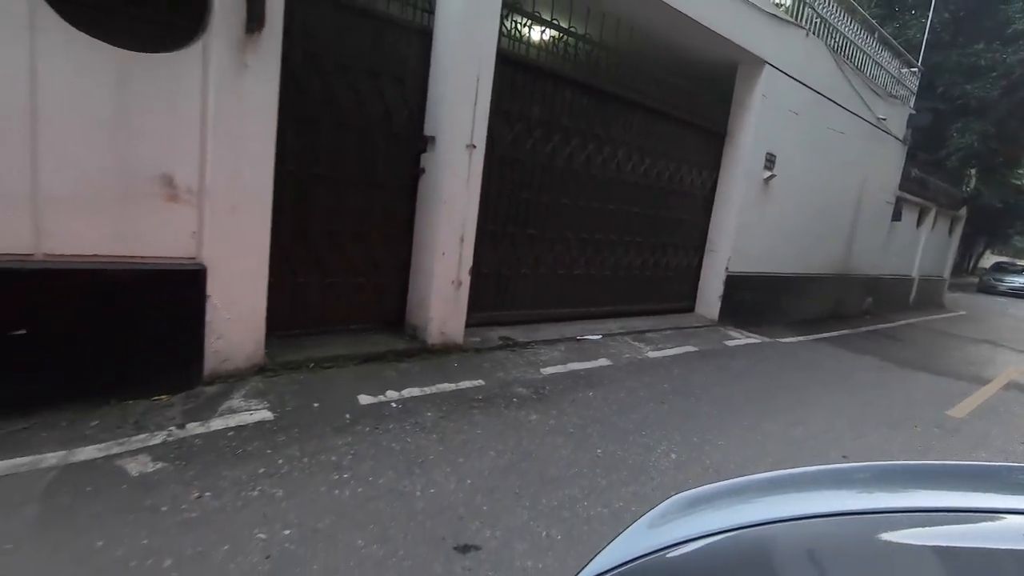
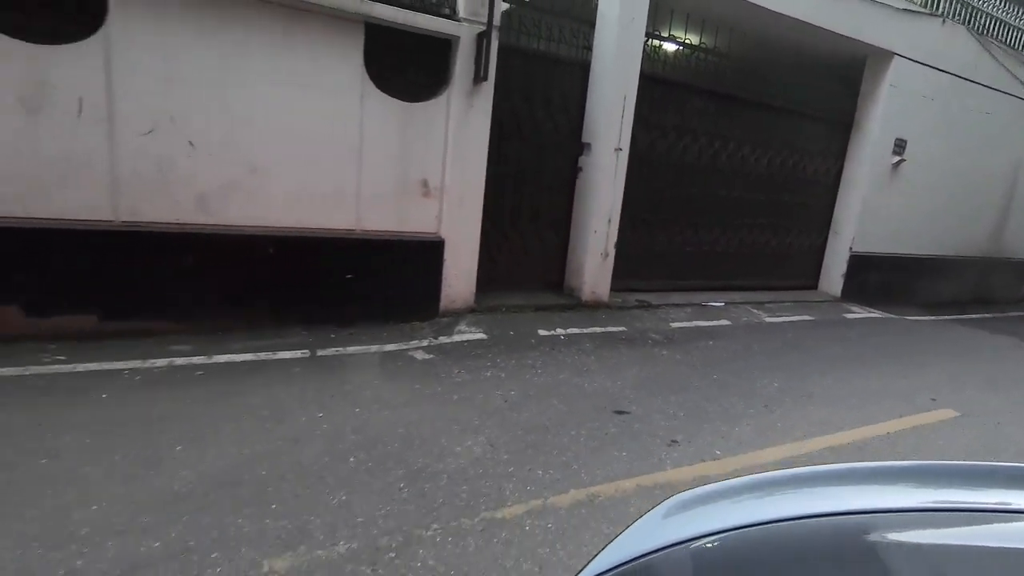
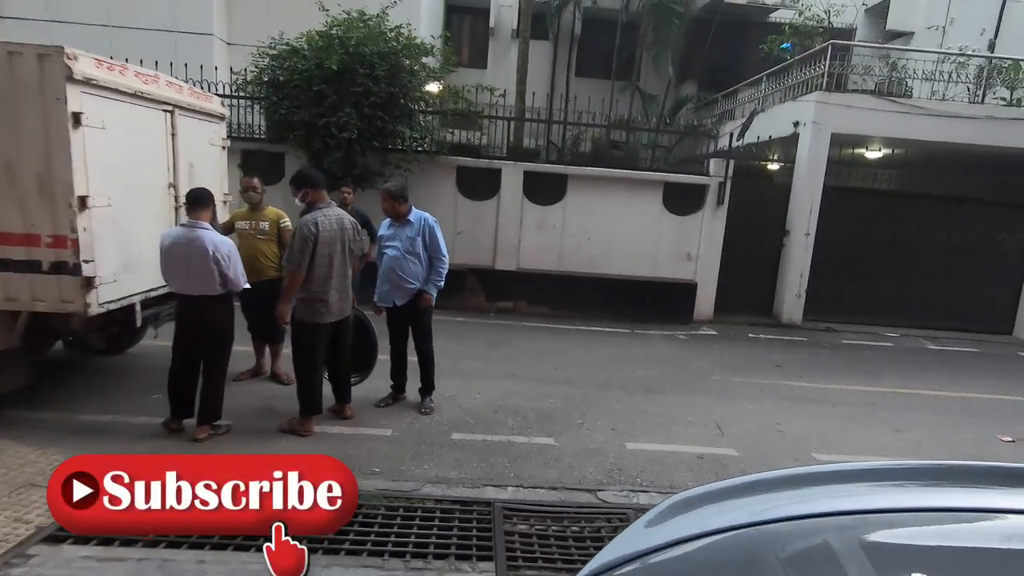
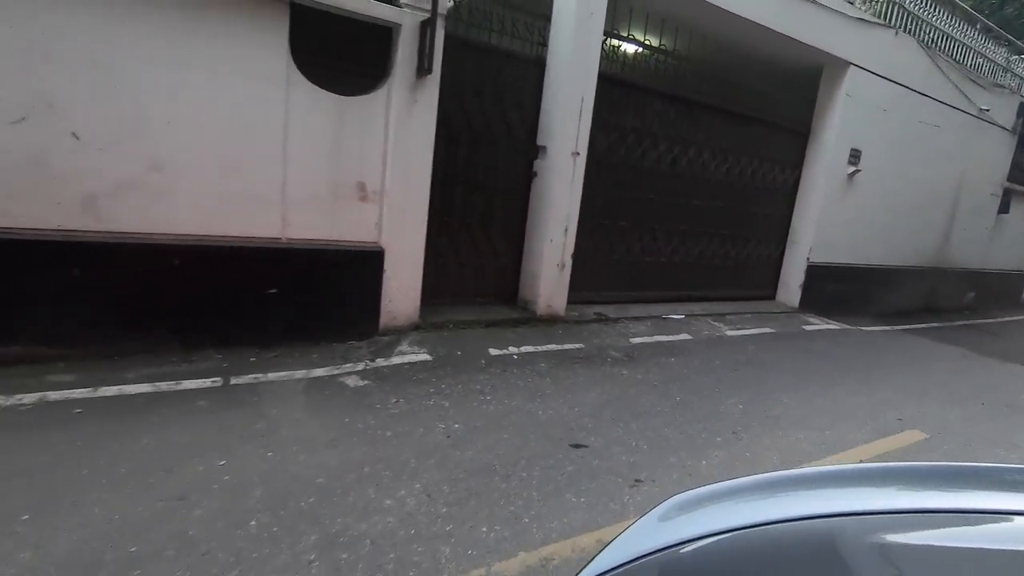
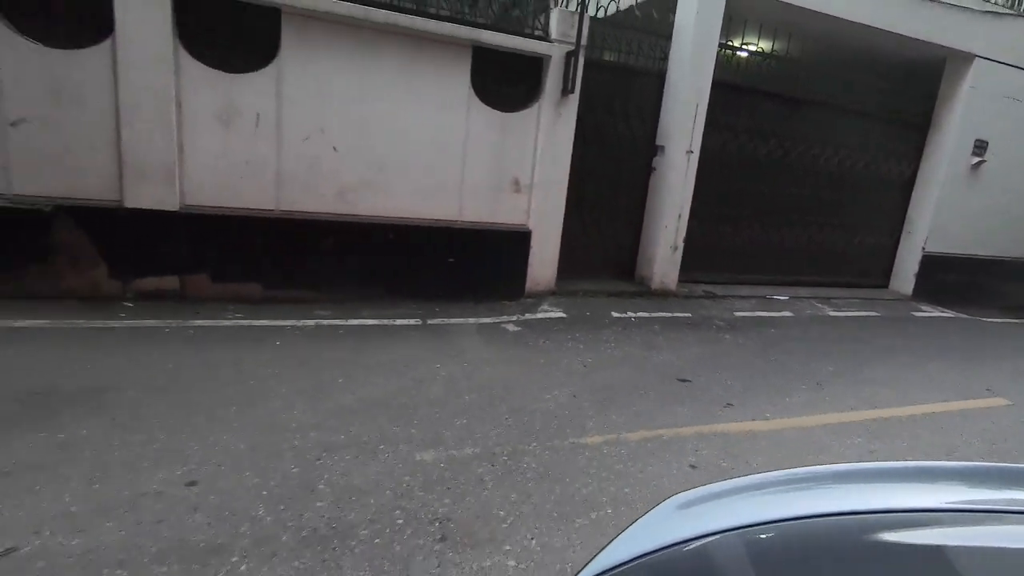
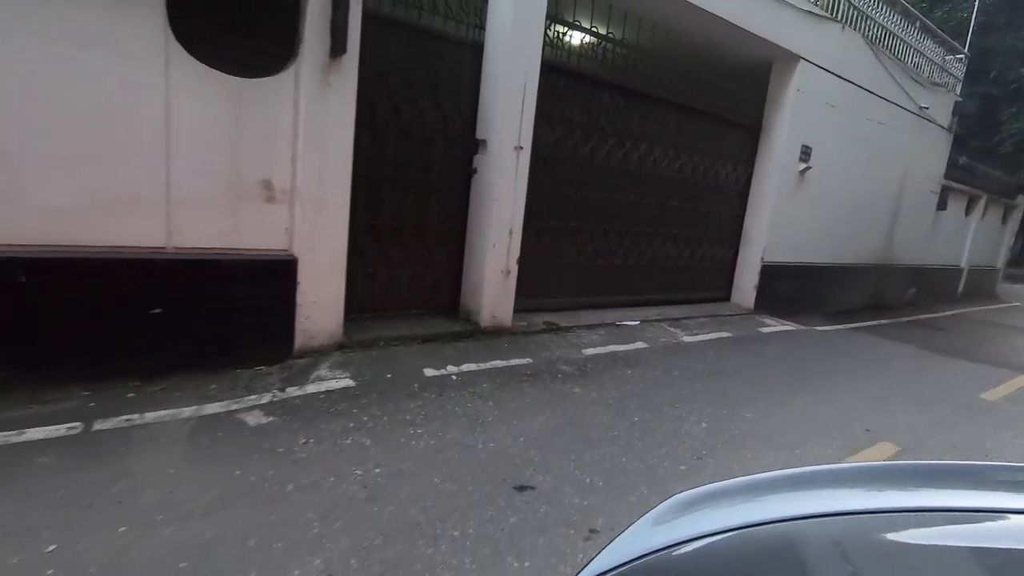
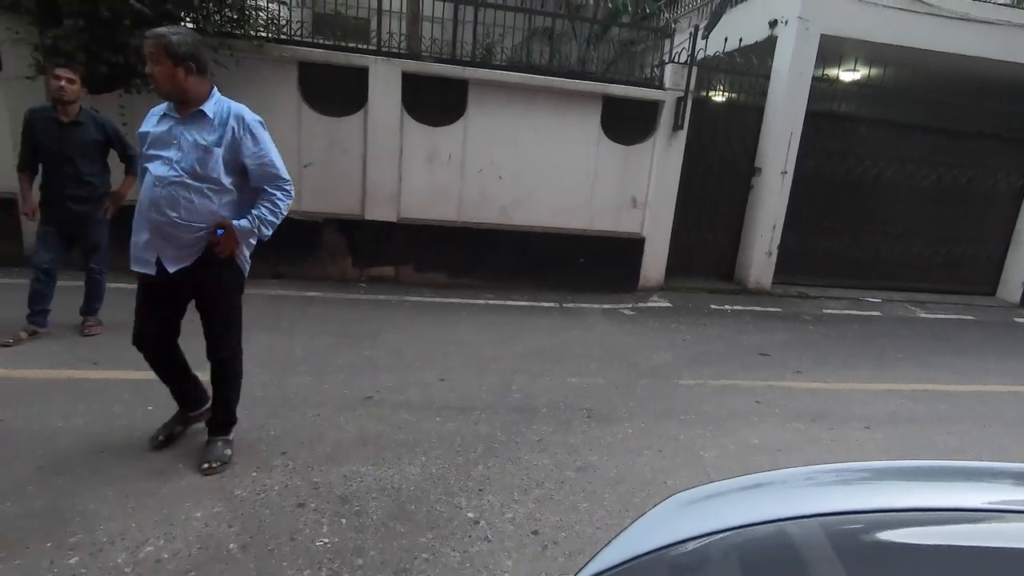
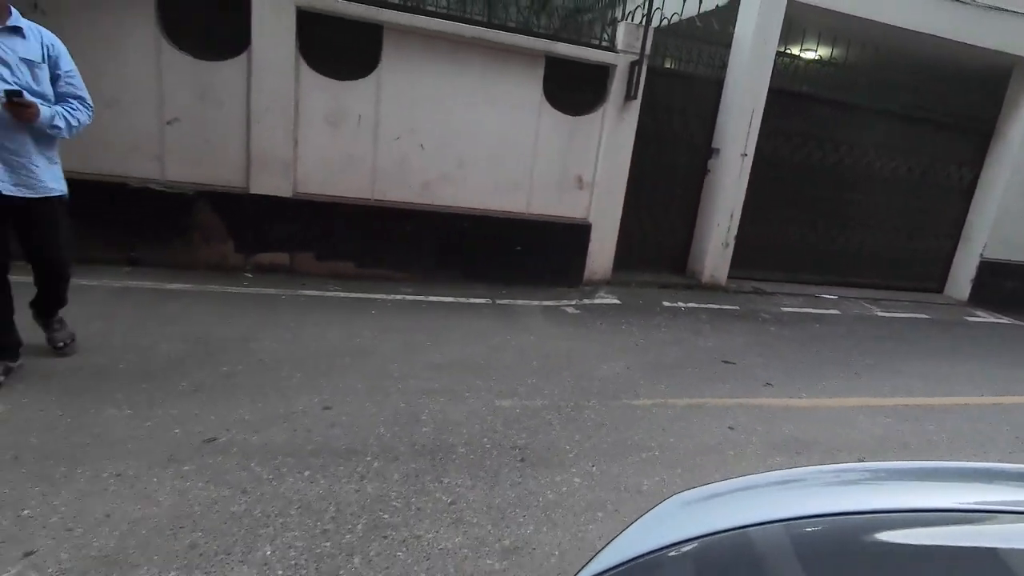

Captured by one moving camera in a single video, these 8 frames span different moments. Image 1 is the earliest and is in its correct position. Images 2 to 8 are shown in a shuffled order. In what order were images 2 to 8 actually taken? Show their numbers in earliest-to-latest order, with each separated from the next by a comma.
6, 4, 2, 5, 8, 7, 3
